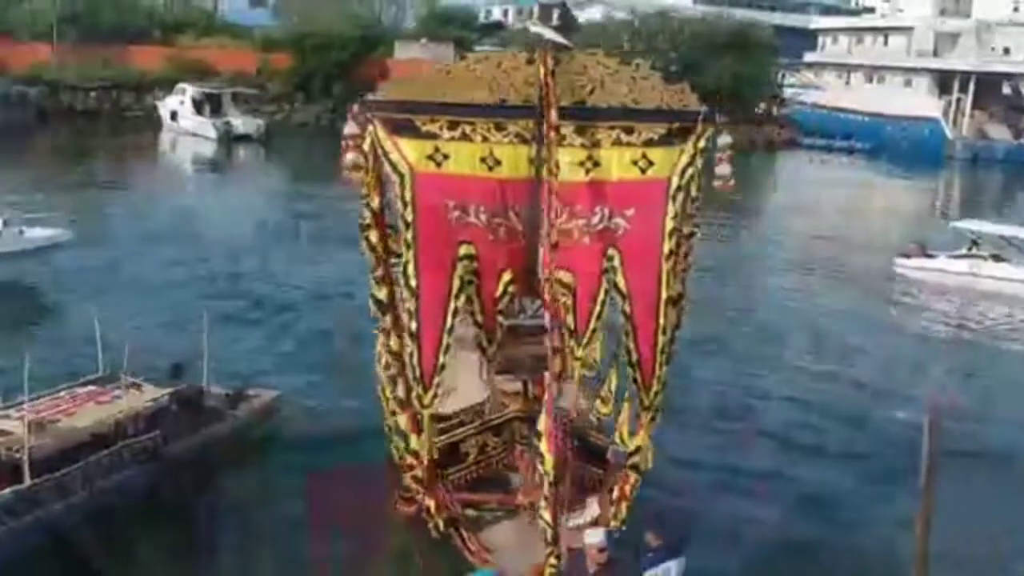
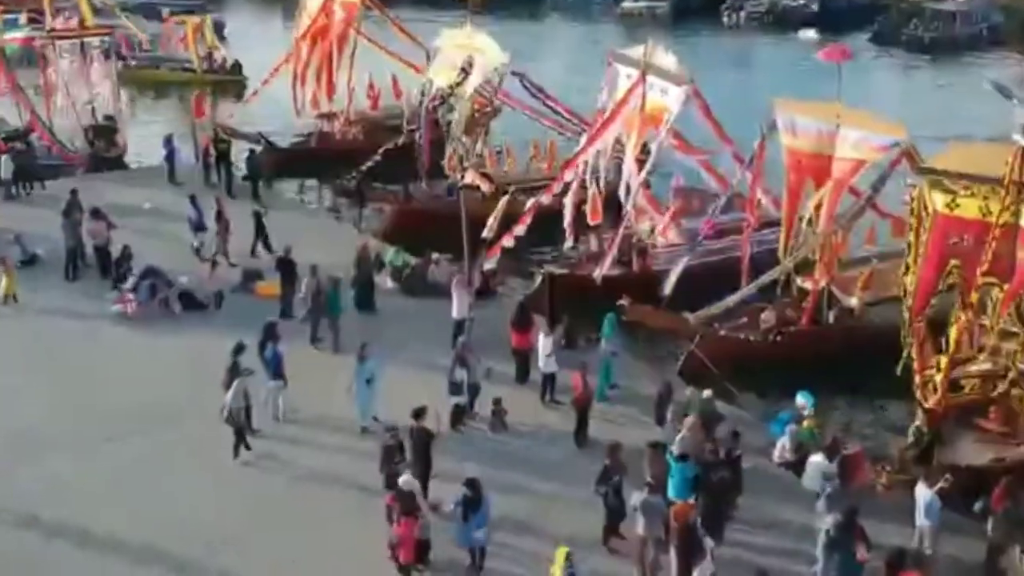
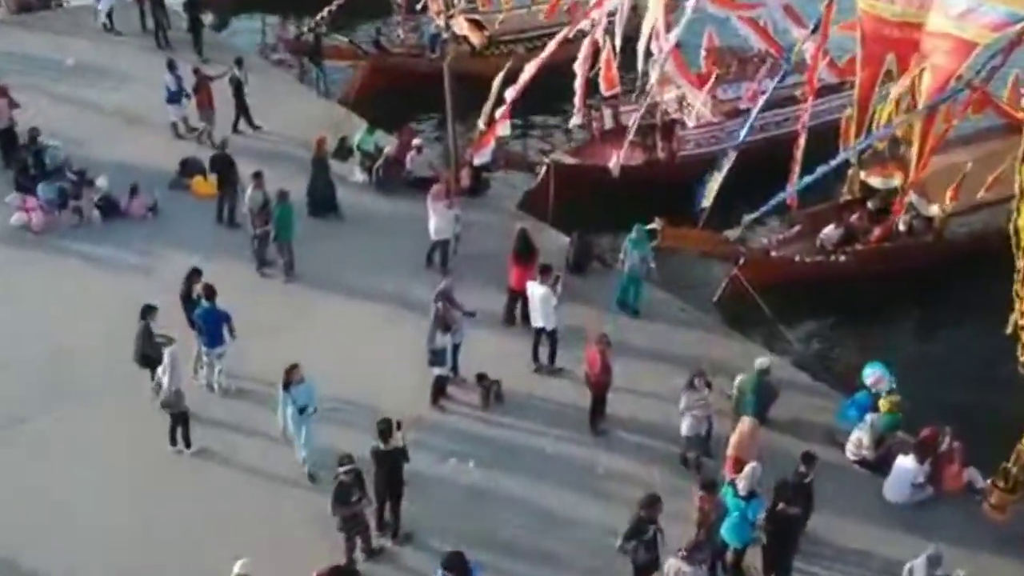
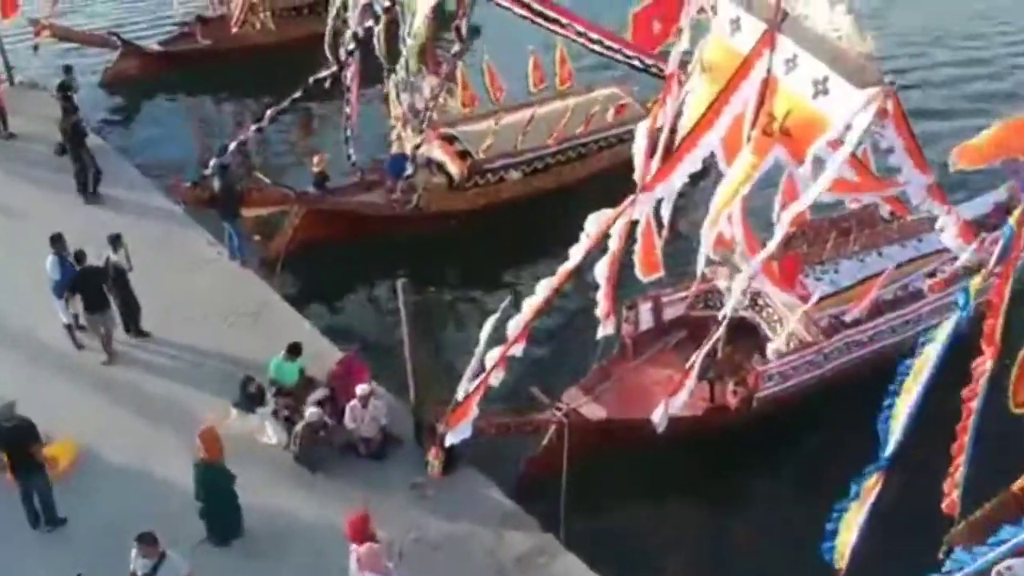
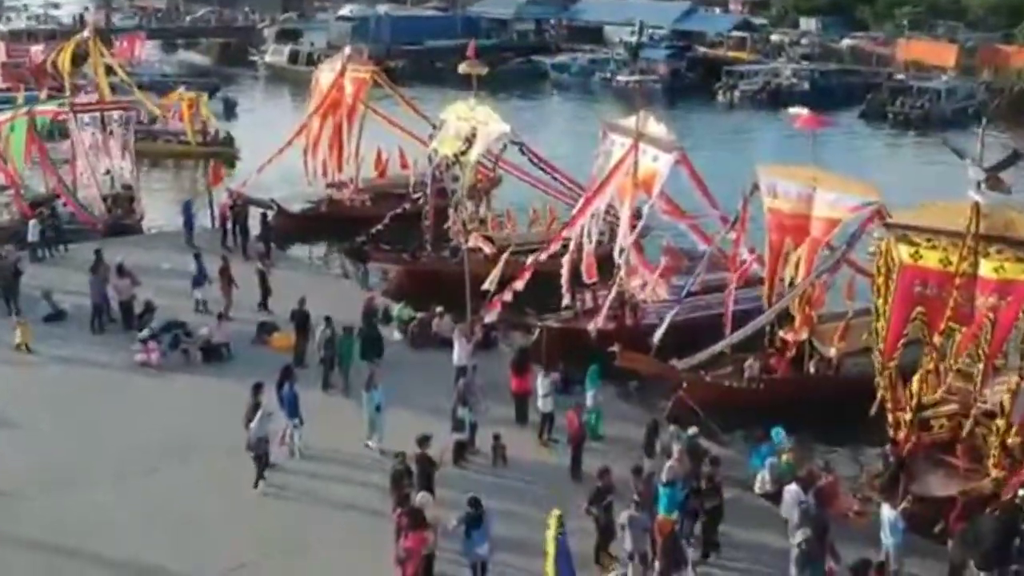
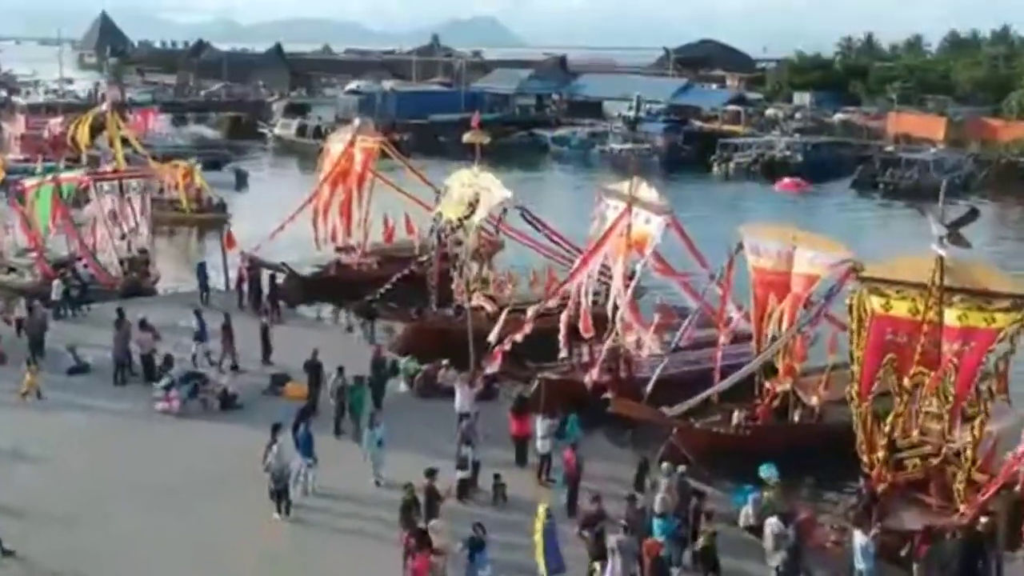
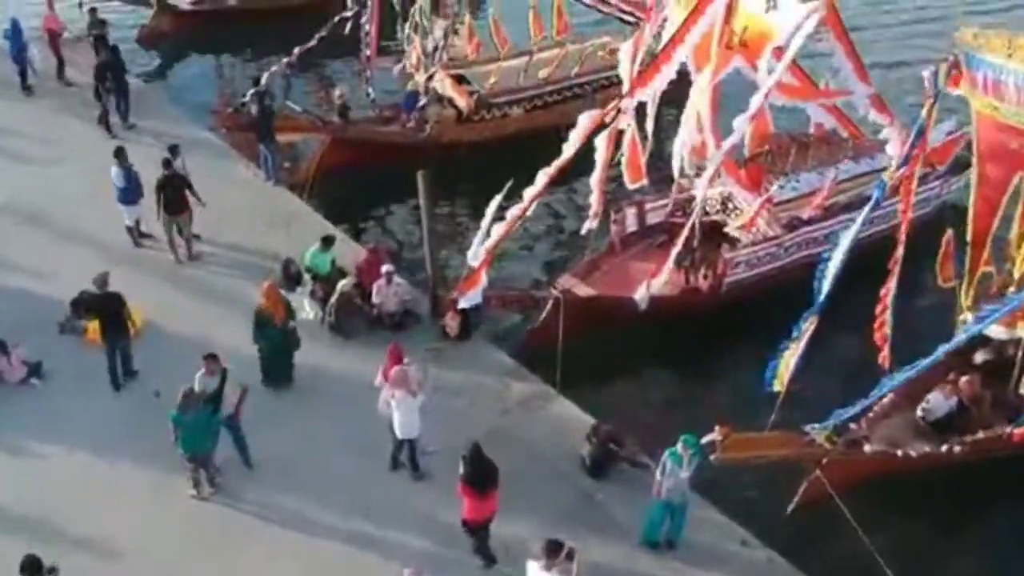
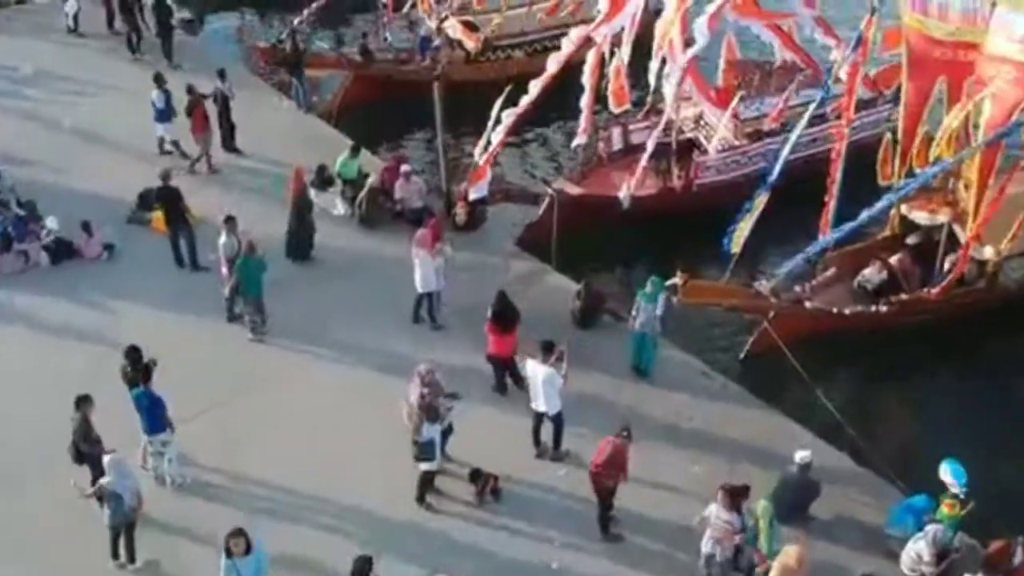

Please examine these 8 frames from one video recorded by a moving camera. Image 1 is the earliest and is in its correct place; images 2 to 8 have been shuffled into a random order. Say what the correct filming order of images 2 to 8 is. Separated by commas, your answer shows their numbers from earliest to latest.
6, 5, 2, 3, 8, 7, 4
